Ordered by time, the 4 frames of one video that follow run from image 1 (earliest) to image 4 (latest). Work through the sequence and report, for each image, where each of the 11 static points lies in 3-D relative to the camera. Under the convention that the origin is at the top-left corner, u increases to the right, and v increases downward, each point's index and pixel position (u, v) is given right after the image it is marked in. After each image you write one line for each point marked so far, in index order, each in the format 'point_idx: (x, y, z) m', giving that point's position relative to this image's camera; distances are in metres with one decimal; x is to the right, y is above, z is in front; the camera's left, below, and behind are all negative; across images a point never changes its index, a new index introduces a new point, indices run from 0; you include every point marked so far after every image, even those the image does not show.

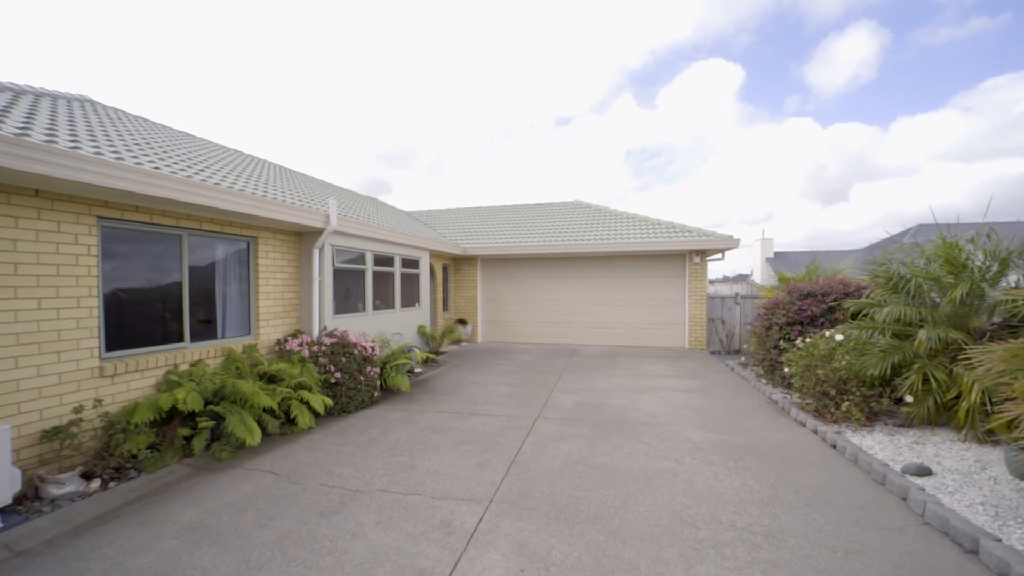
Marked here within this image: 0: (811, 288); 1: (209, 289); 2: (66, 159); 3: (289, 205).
0: (+9.7, 0.0, +13.8) m
1: (-8.5, 0.0, +11.9) m
2: (-8.1, +2.3, +7.6) m
3: (-6.7, +2.5, +12.8) m
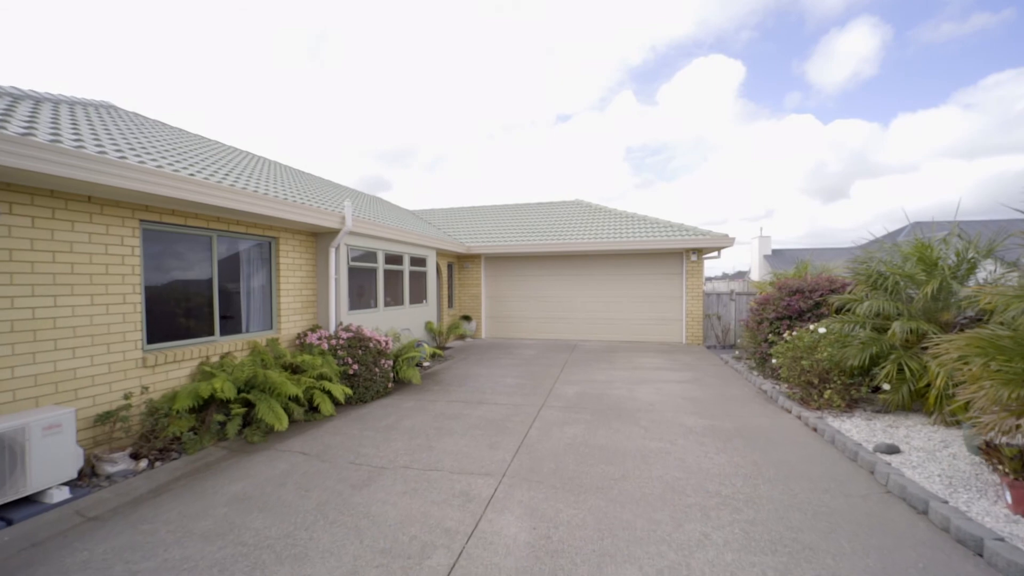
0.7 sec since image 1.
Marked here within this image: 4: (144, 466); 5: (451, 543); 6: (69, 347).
0: (+9.9, +0.1, +14.7) m
1: (-8.3, 0.0, +12.8) m
2: (-7.9, +2.4, +8.5) m
3: (-6.5, +2.6, +13.7) m
4: (-7.7, -3.7, +9.0) m
5: (-0.9, -3.6, +6.0) m
6: (-9.1, -1.2, +8.7) m
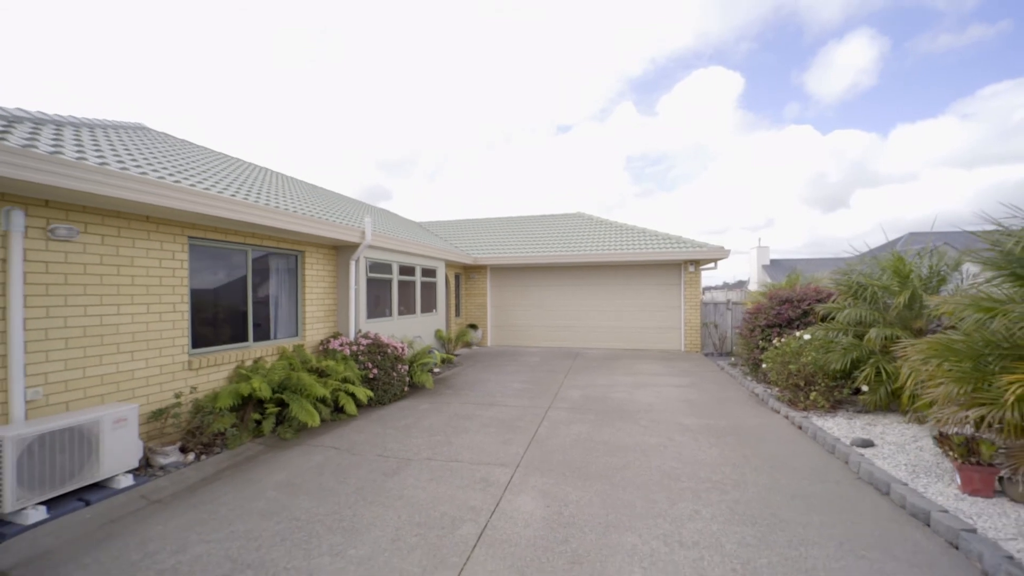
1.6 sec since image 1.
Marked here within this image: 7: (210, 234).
0: (+10.2, -0.2, +15.7) m
1: (-8.0, -0.3, +13.8) m
2: (-7.6, +2.2, +9.6) m
3: (-6.2, +2.2, +14.8) m
4: (-7.5, -4.0, +9.9) m
5: (-0.6, -3.7, +7.0) m
6: (-8.8, -1.4, +9.8) m
7: (-8.4, +1.5, +11.8) m
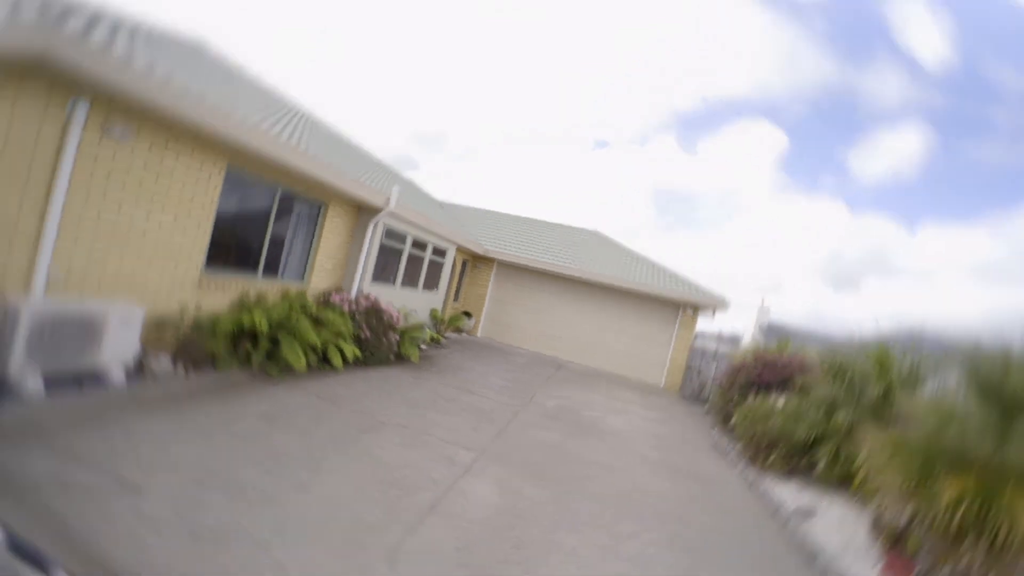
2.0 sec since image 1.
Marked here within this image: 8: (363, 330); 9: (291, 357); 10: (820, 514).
0: (+9.9, -2.7, +16.2) m
1: (-7.7, +1.7, +14.3) m
2: (-6.7, +4.0, +10.0) m
3: (-5.3, +3.7, +15.2) m
4: (-8.1, -2.0, +10.4) m
5: (-1.3, -3.5, +7.4) m
6: (-8.7, +0.8, +10.2) m
7: (-7.6, +3.5, +12.3) m
8: (-5.3, -1.5, +15.0) m
9: (-6.0, -1.9, +11.6) m
10: (+7.2, -5.4, +10.0) m
